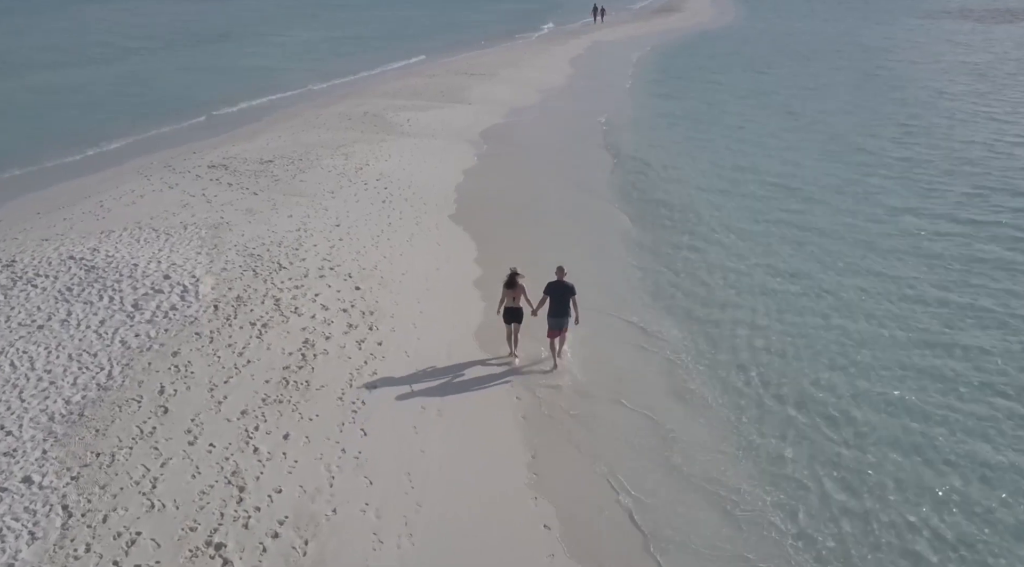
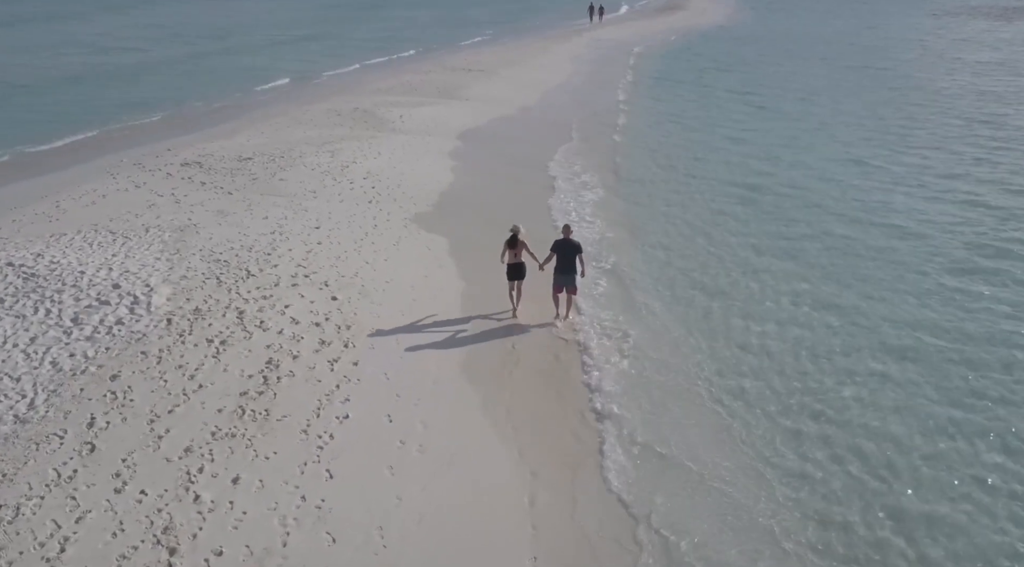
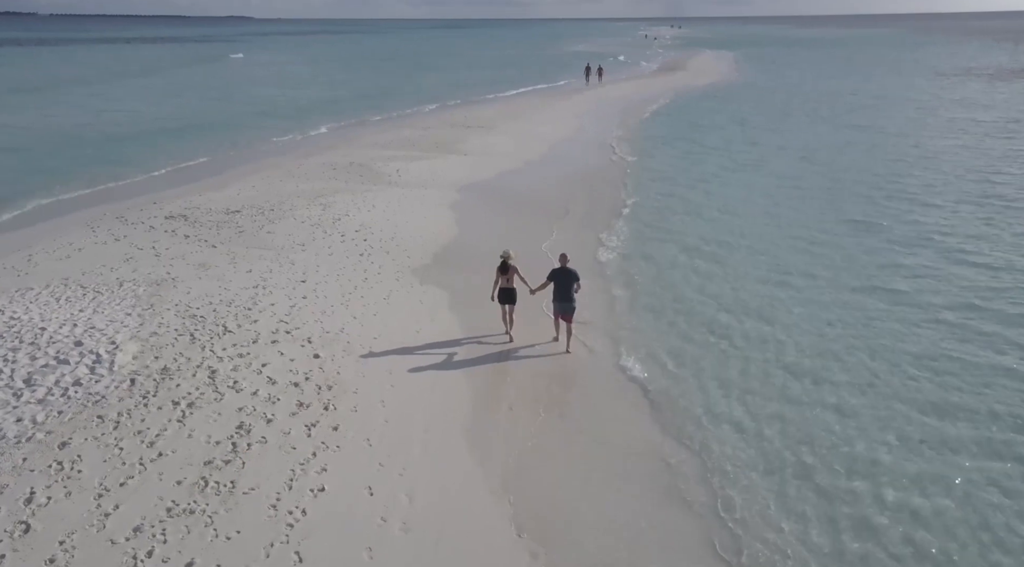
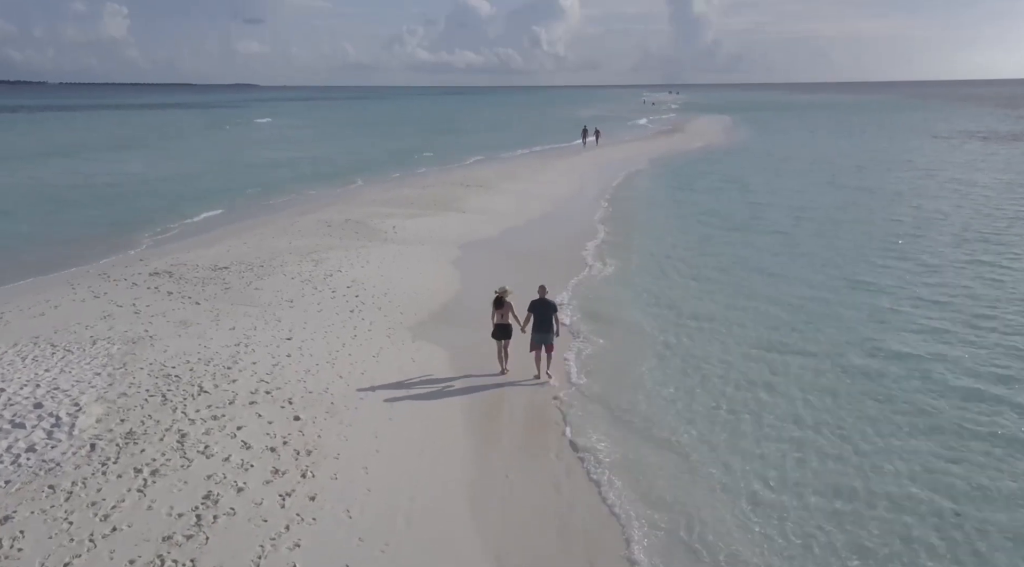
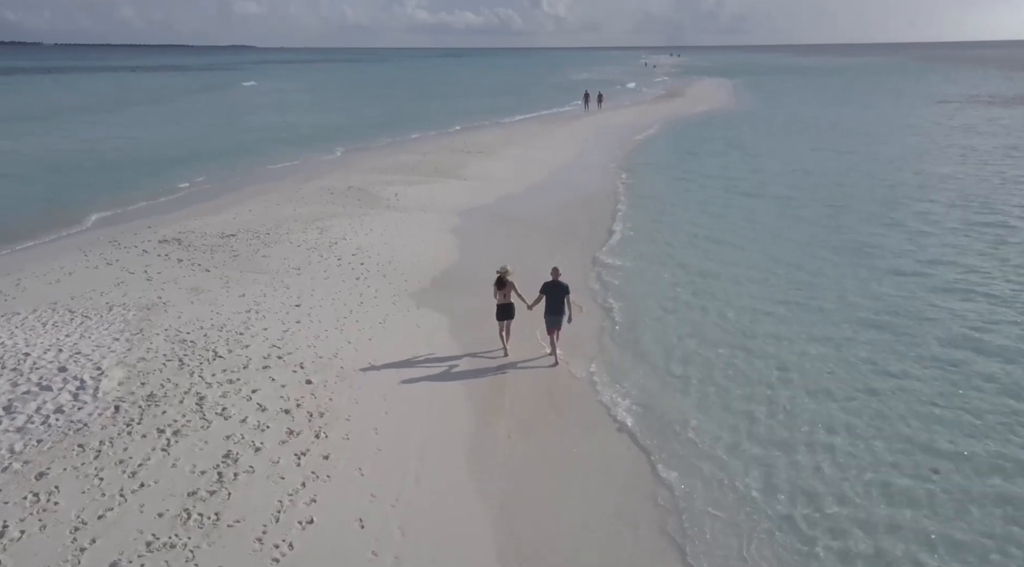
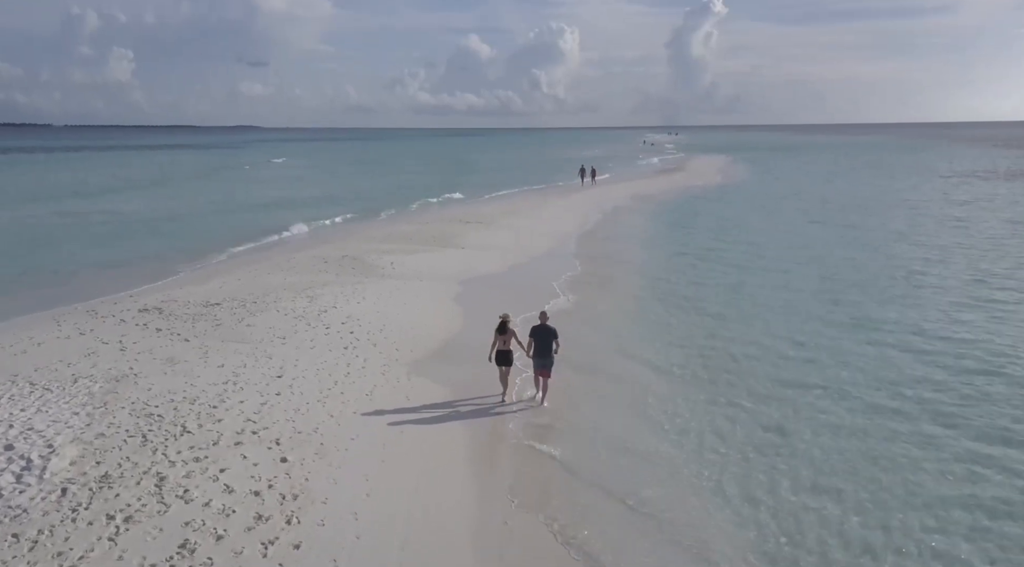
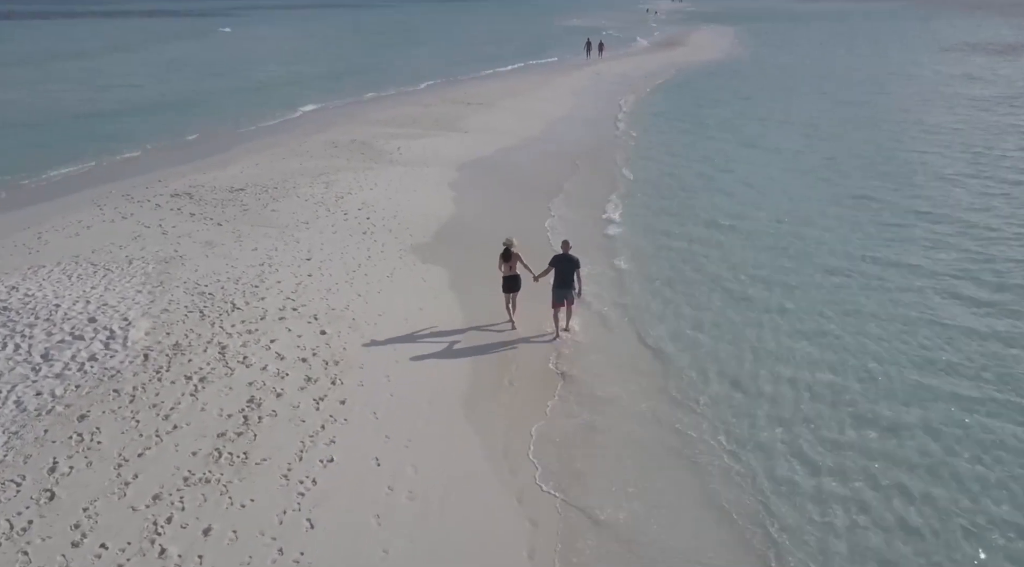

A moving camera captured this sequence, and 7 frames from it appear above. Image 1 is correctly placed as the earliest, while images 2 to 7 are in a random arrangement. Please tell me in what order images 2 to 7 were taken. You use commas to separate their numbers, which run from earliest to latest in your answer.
2, 7, 3, 5, 4, 6
